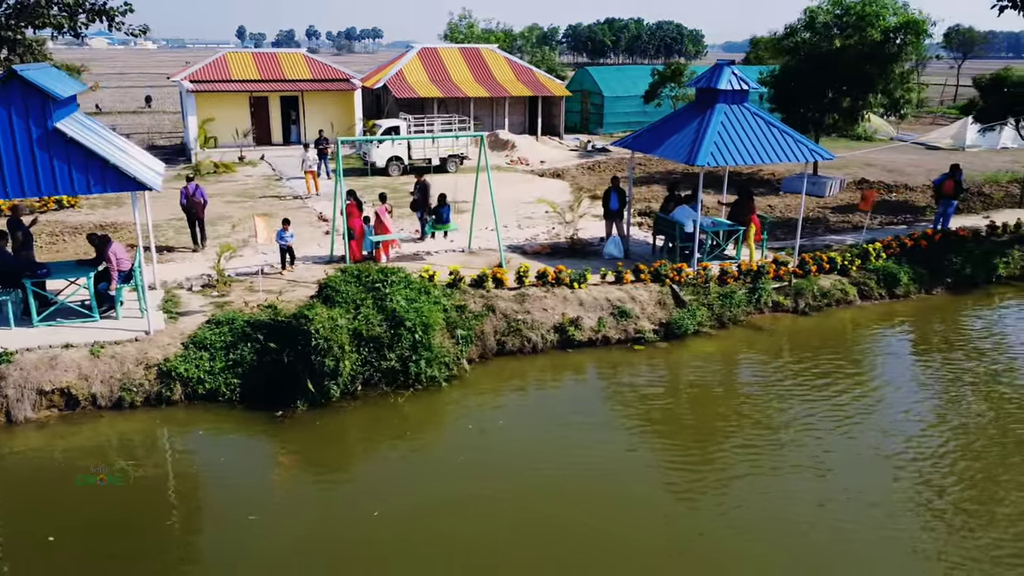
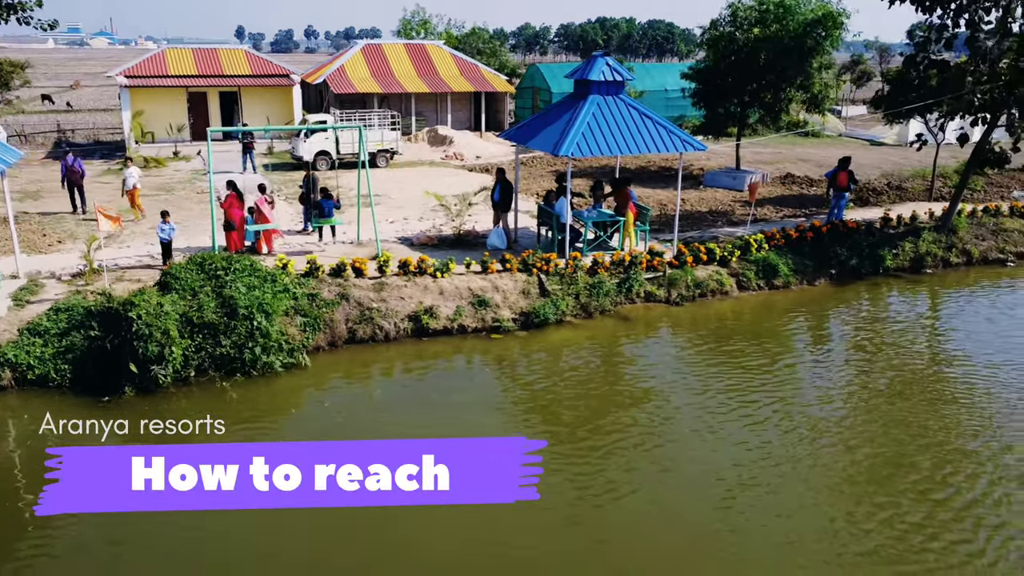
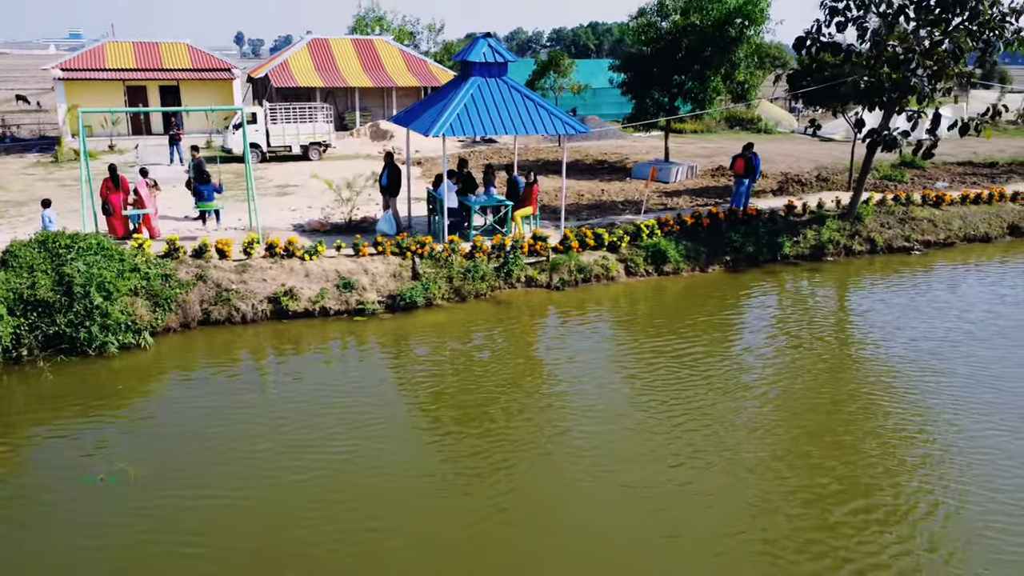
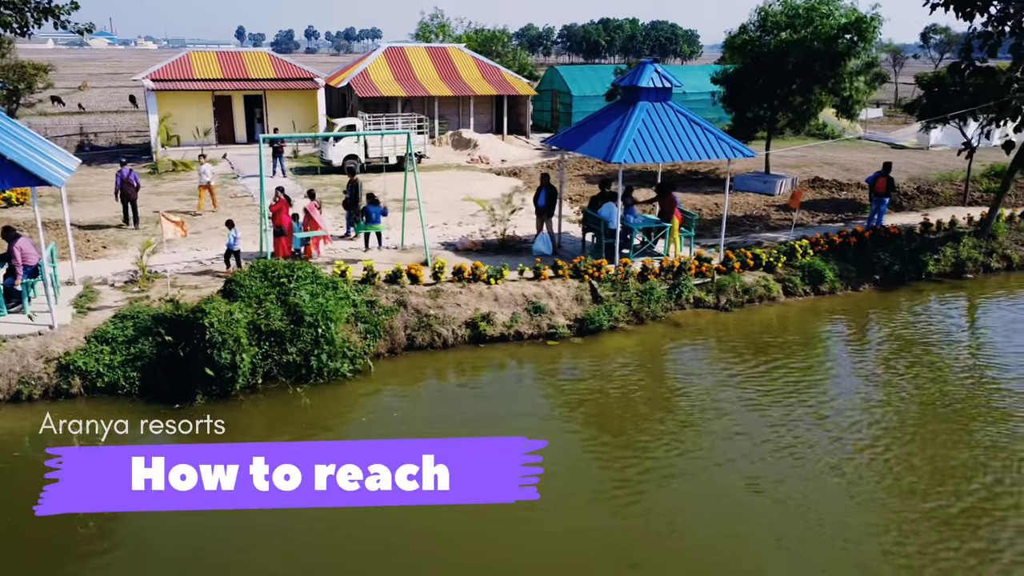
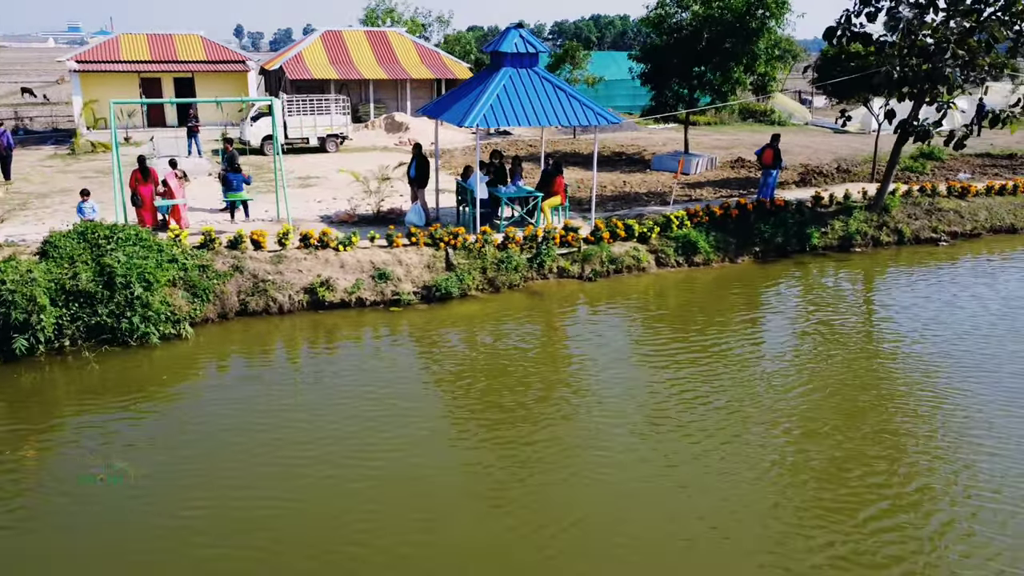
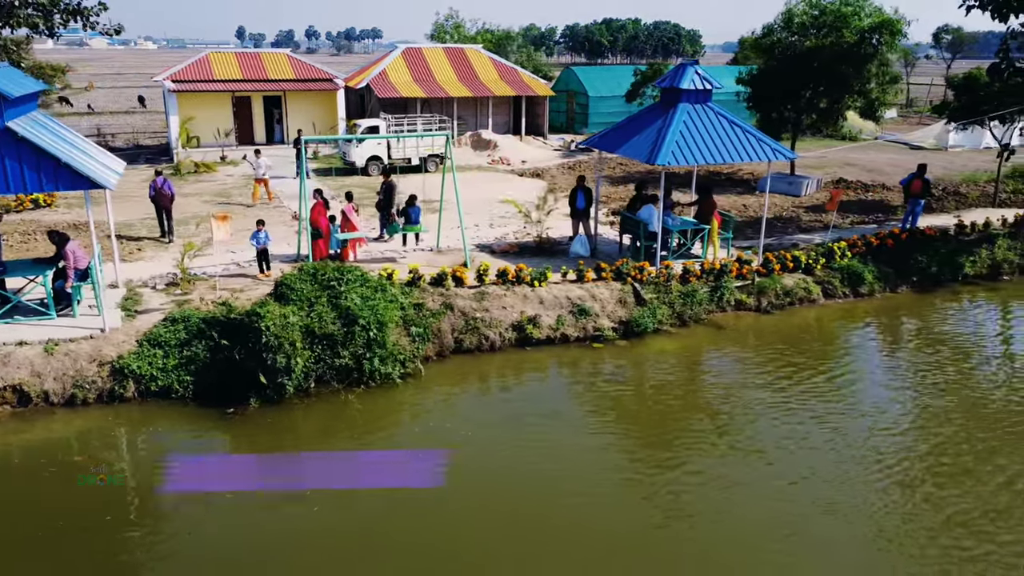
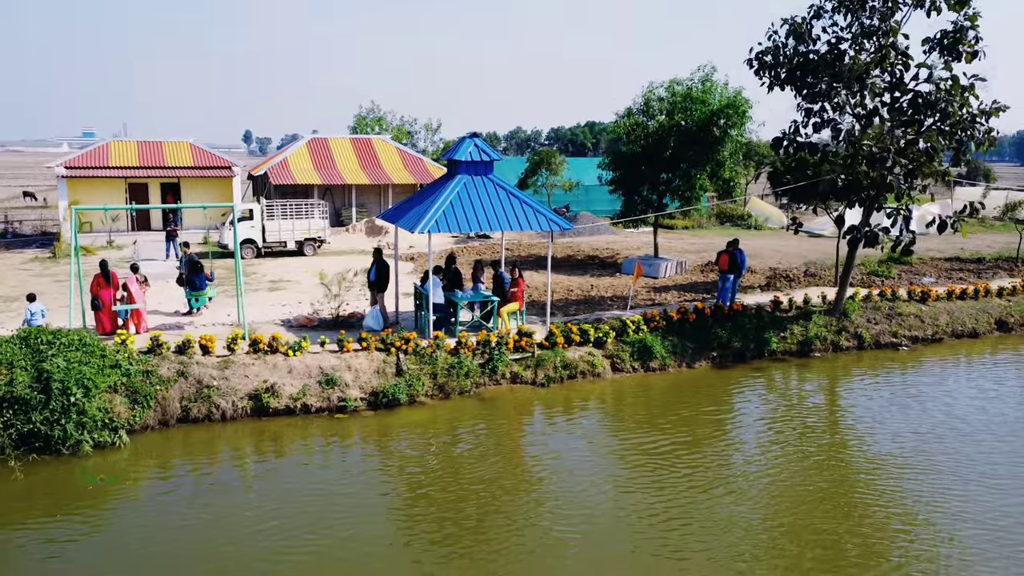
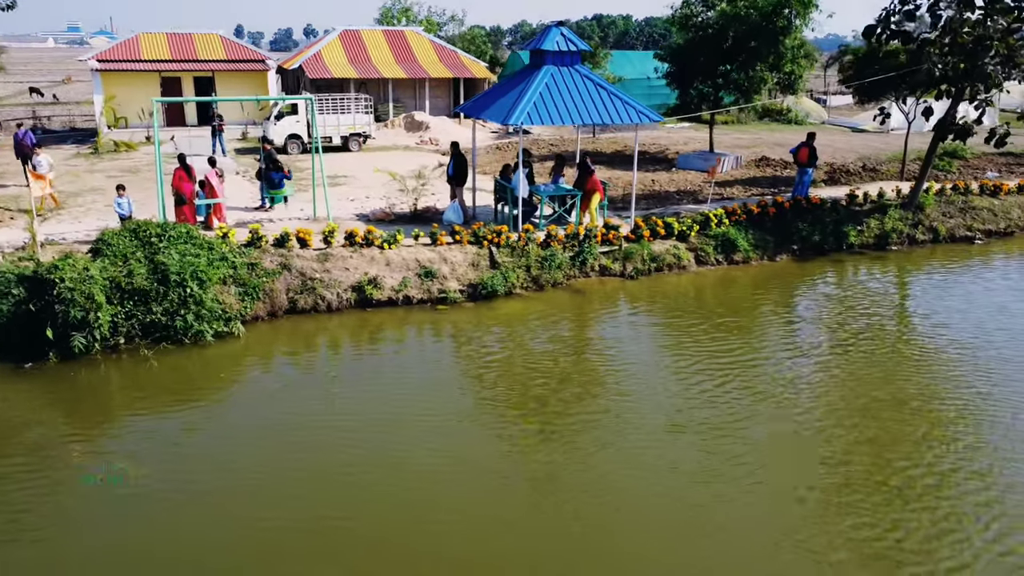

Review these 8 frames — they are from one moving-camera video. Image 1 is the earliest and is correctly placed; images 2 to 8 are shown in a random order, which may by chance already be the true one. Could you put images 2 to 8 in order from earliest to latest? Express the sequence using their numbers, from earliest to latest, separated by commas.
6, 4, 2, 8, 5, 3, 7
